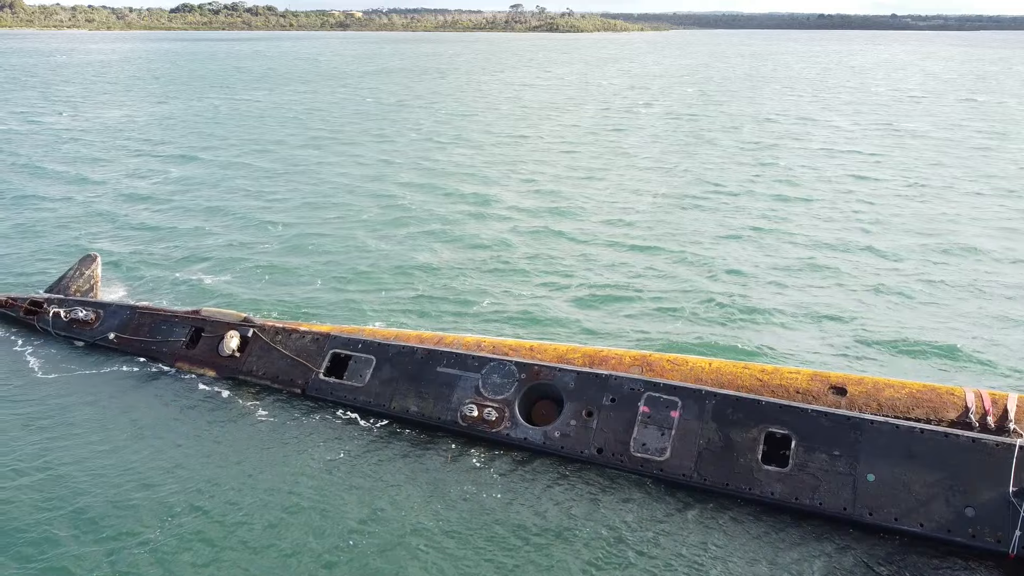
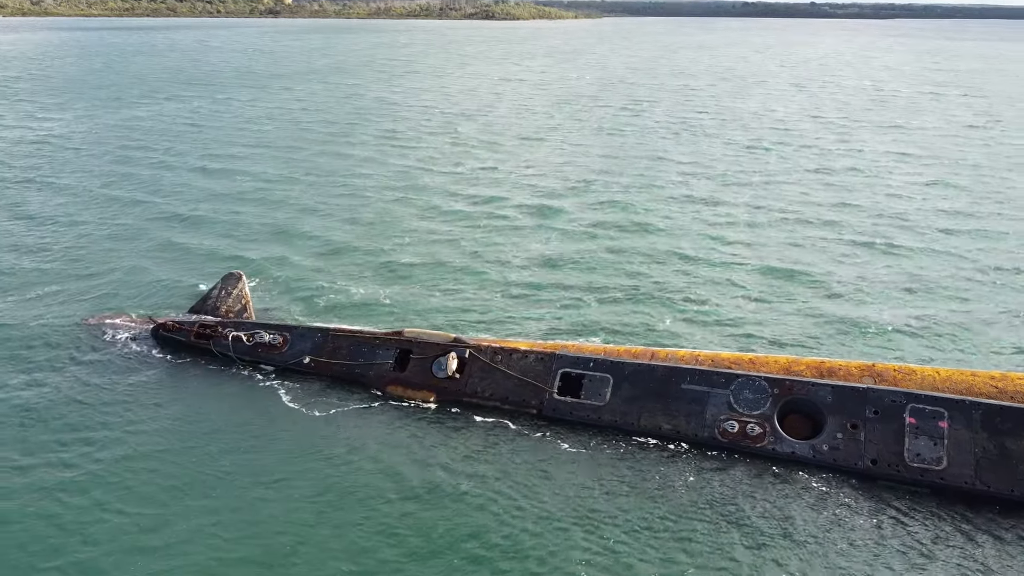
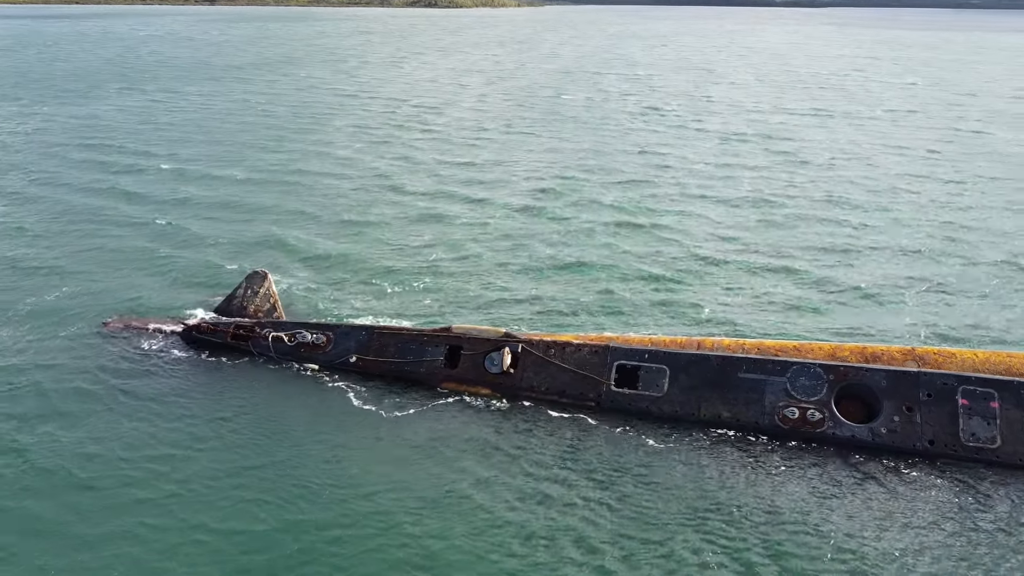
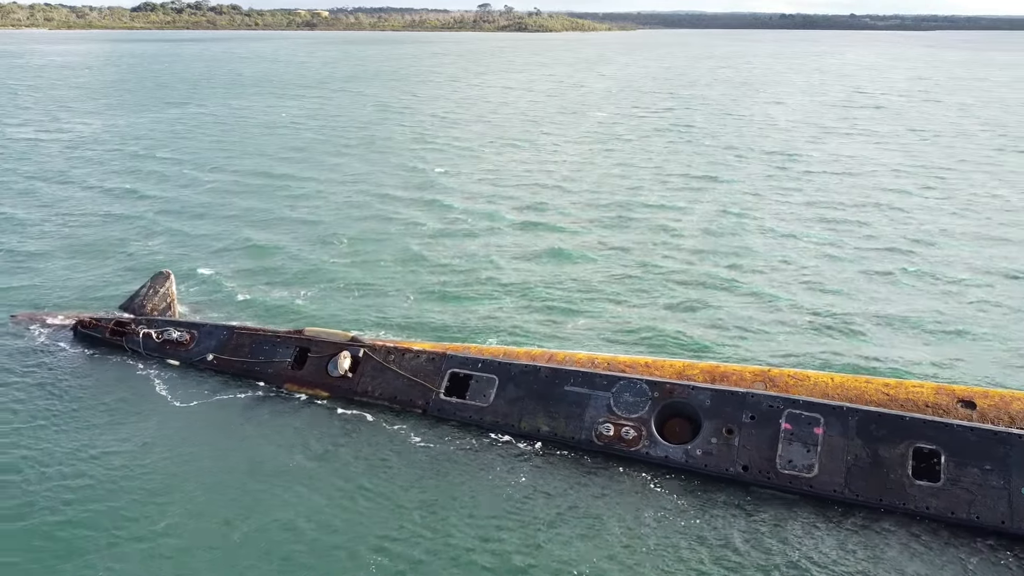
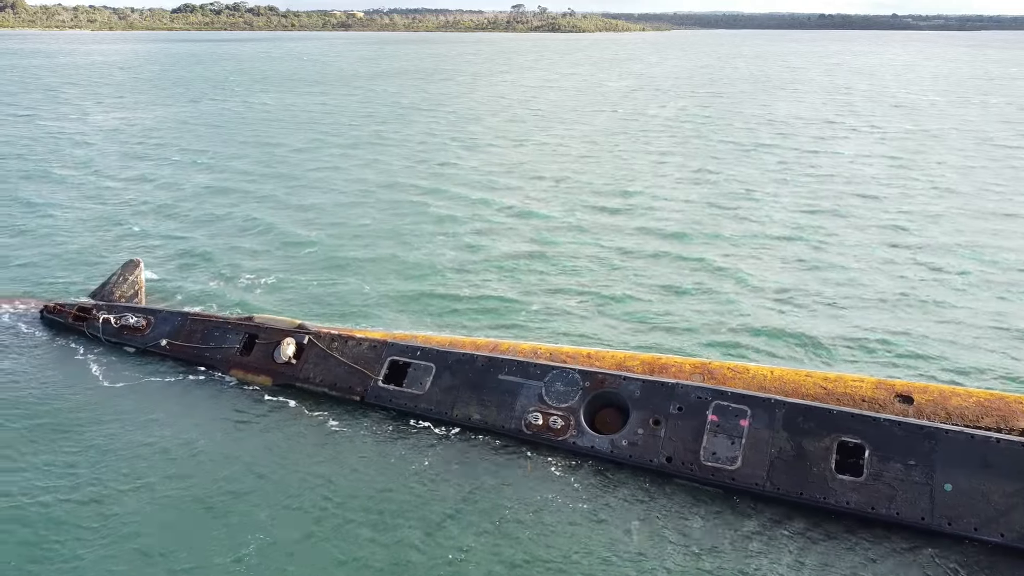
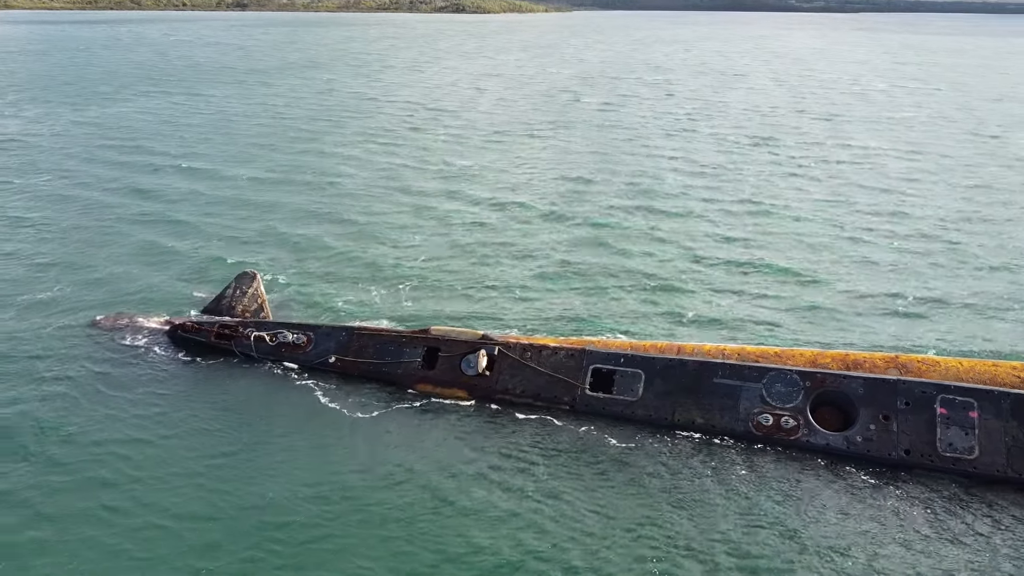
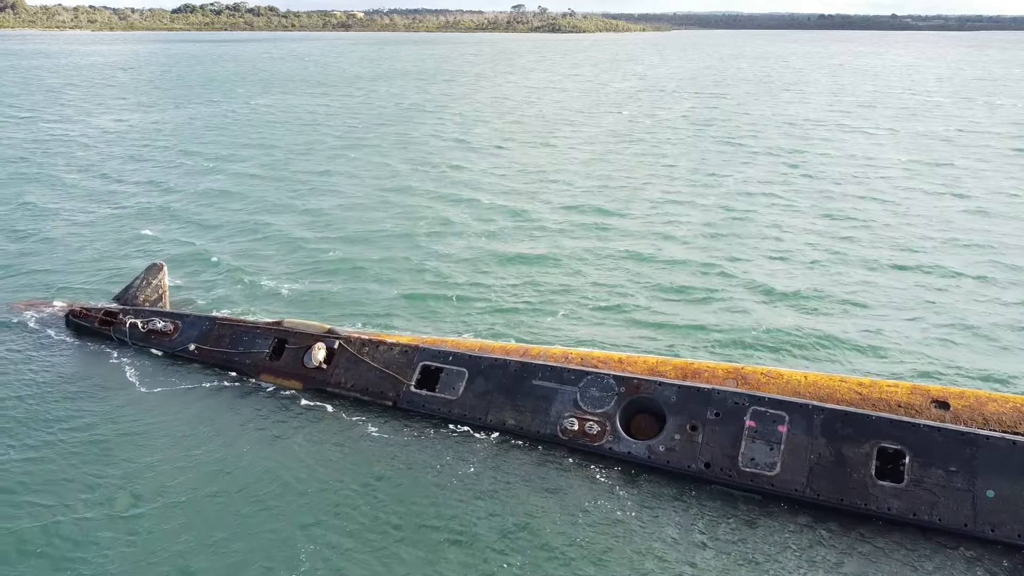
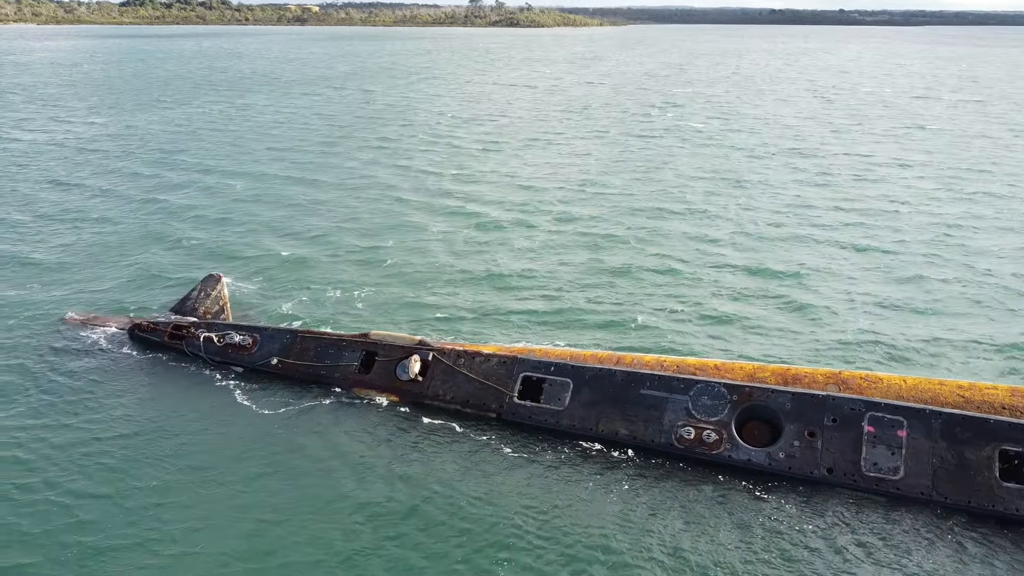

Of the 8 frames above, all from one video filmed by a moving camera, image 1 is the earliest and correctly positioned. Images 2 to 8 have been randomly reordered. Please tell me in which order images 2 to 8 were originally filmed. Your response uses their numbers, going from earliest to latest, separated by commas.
5, 7, 4, 8, 2, 6, 3
